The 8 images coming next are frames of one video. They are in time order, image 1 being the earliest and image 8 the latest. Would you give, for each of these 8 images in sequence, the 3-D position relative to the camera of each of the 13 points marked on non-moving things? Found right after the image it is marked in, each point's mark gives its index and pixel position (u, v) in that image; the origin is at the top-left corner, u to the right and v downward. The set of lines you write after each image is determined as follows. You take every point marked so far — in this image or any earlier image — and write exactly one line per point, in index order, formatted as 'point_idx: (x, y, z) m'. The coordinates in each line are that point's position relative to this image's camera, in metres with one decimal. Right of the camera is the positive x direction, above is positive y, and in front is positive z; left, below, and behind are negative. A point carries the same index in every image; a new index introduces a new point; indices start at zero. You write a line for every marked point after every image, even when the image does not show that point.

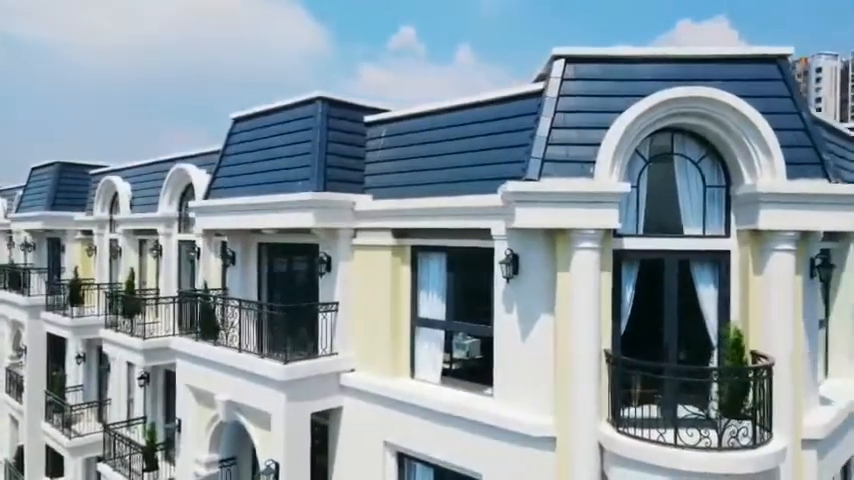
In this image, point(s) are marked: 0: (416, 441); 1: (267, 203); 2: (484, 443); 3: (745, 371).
0: (-0.2, -2.8, +8.7) m
1: (-2.5, +0.6, +9.7) m
2: (+0.7, -2.6, +7.8) m
3: (+3.3, -1.4, +6.4) m
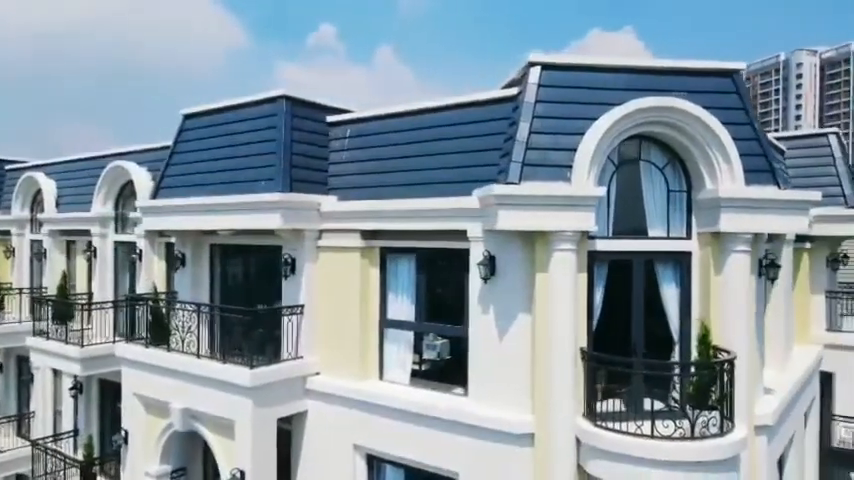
0: (-0.6, -2.8, +8.7) m
1: (-3.0, +0.6, +9.4) m
2: (+0.4, -2.6, +7.9) m
3: (+3.2, -1.4, +6.8) m
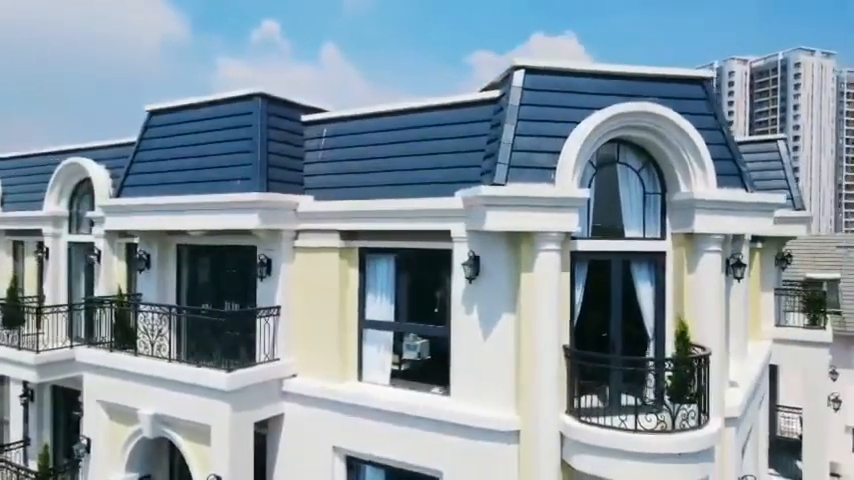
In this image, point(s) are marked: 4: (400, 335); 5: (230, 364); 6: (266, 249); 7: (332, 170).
0: (-0.8, -2.9, +8.6) m
1: (-3.4, +0.6, +9.1) m
2: (+0.2, -2.6, +8.0) m
3: (+3.1, -1.4, +7.1) m
4: (-0.4, -1.4, +8.8) m
5: (-3.0, -1.9, +9.5) m
6: (-2.5, -0.1, +9.4) m
7: (-1.5, +1.1, +9.5) m
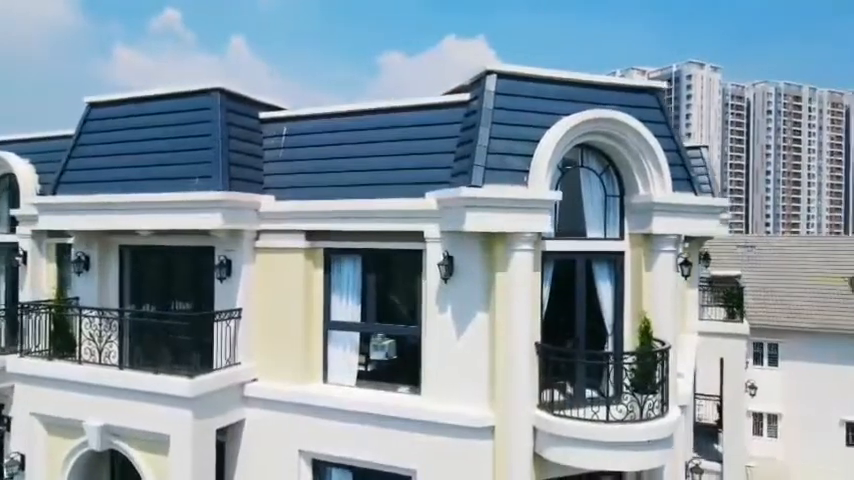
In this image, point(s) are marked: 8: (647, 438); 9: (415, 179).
0: (-1.3, -2.9, +8.6) m
1: (-3.9, +0.5, +8.7) m
2: (-0.1, -2.6, +8.0) m
3: (+2.8, -1.4, +7.6) m
4: (-0.9, -1.4, +8.8) m
5: (-3.6, -1.9, +9.1) m
6: (-3.0, -0.1, +9.1) m
7: (-2.0, +1.1, +9.4) m
8: (+2.6, -2.4, +7.3) m
9: (-0.2, +0.8, +8.4) m
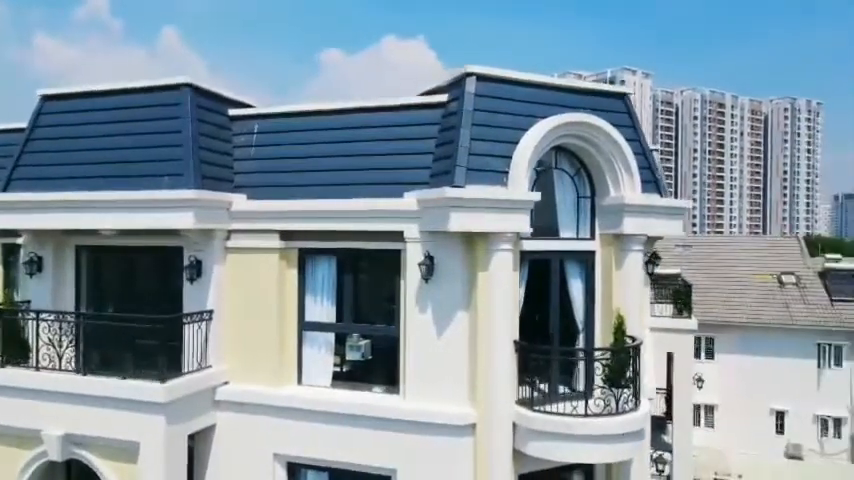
0: (-1.6, -2.9, +8.5) m
1: (-4.2, +0.5, +8.4) m
2: (-0.4, -2.6, +8.1) m
3: (+2.6, -1.4, +7.9) m
4: (-1.2, -1.4, +8.7) m
5: (-3.9, -1.9, +8.8) m
6: (-3.3, -0.1, +8.8) m
7: (-2.4, +1.1, +9.2) m
8: (+2.4, -2.4, +7.6) m
9: (-0.5, +0.8, +8.5) m
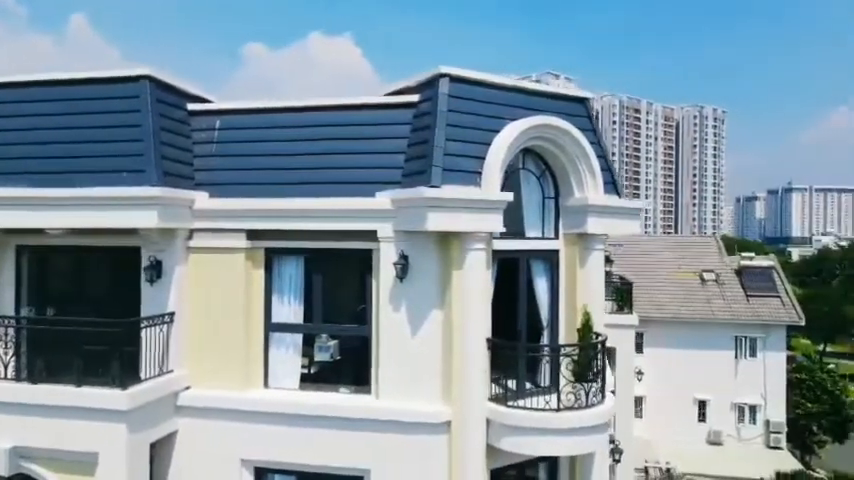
0: (-2.0, -2.8, +8.3) m
1: (-4.5, +0.6, +7.9) m
2: (-0.8, -2.6, +8.0) m
3: (+2.2, -1.4, +8.2) m
4: (-1.6, -1.4, +8.6) m
5: (-4.3, -1.9, +8.3) m
6: (-3.8, -0.1, +8.4) m
7: (-2.9, +1.1, +8.9) m
8: (+2.1, -2.4, +7.9) m
9: (-0.9, +0.9, +8.4) m
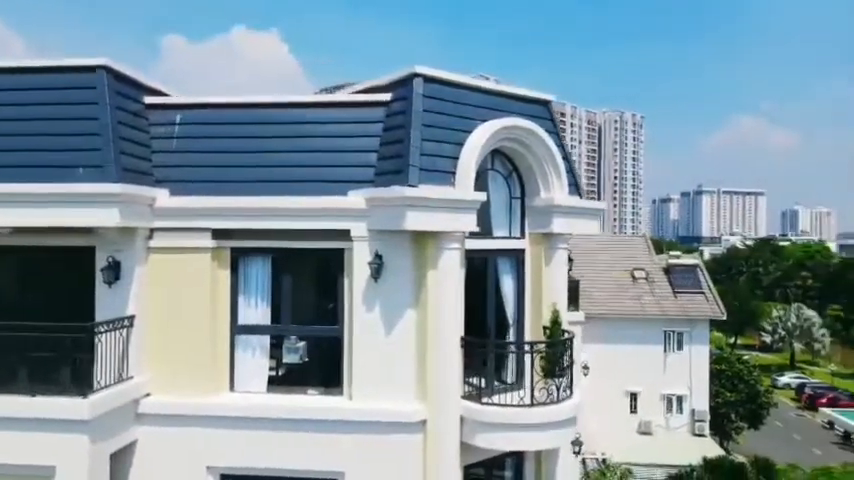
0: (-2.4, -2.8, +8.1) m
1: (-4.8, +0.6, +7.4) m
2: (-1.1, -2.6, +7.9) m
3: (+1.8, -1.4, +8.4) m
4: (-2.0, -1.4, +8.4) m
5: (-4.7, -1.9, +7.8) m
6: (-4.1, -0.1, +8.0) m
7: (-3.3, +1.1, +8.6) m
8: (+1.7, -2.4, +8.2) m
9: (-1.2, +0.9, +8.3) m
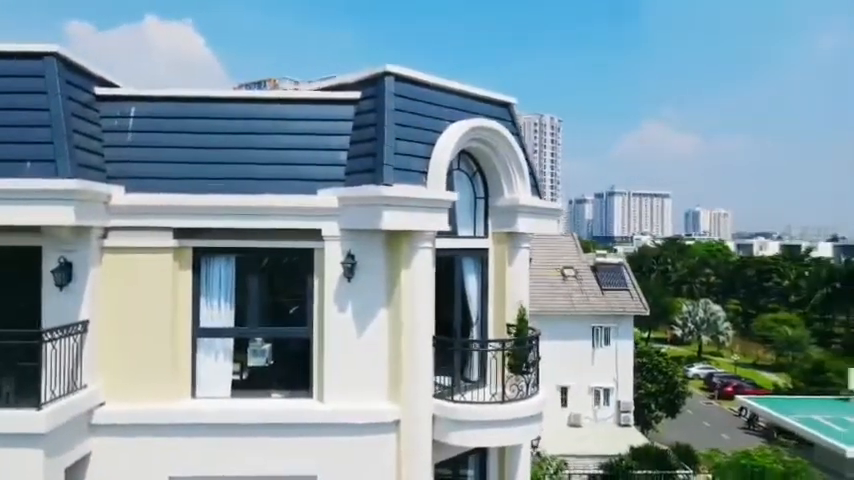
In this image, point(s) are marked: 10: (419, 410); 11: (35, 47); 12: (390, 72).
0: (-2.7, -2.8, +7.8) m
1: (-5.1, +0.6, +6.8) m
2: (-1.4, -2.6, +7.8) m
3: (+1.4, -1.4, +8.6) m
4: (-2.4, -1.3, +8.1) m
5: (-5.0, -1.9, +7.2) m
6: (-4.5, -0.1, +7.5) m
7: (-3.7, +1.1, +8.2) m
8: (+1.3, -2.4, +8.4) m
9: (-1.6, +0.9, +8.1) m
10: (-0.1, -2.2, +7.9) m
11: (-4.8, +2.3, +7.4) m
12: (-0.5, +2.2, +8.2) m
